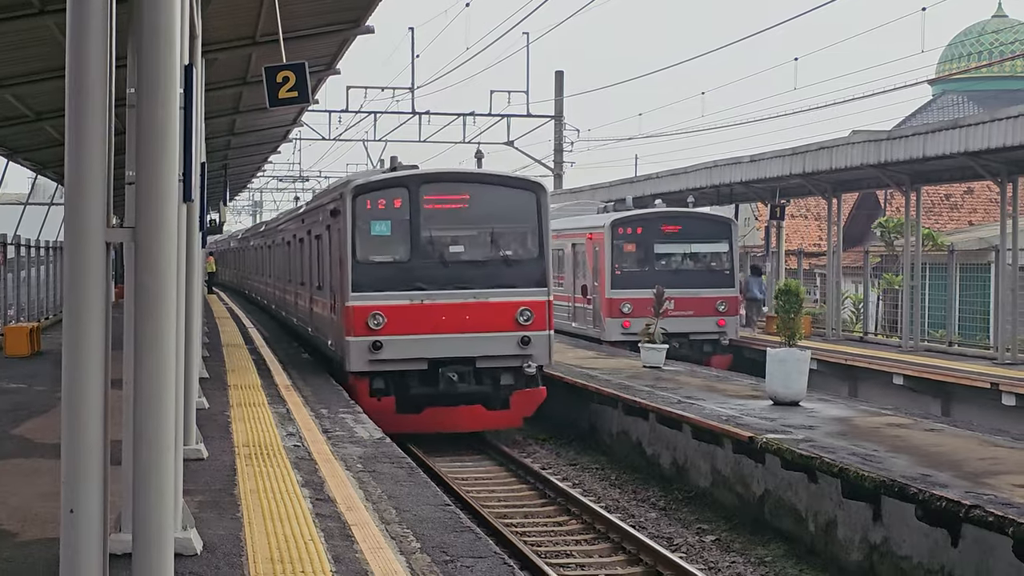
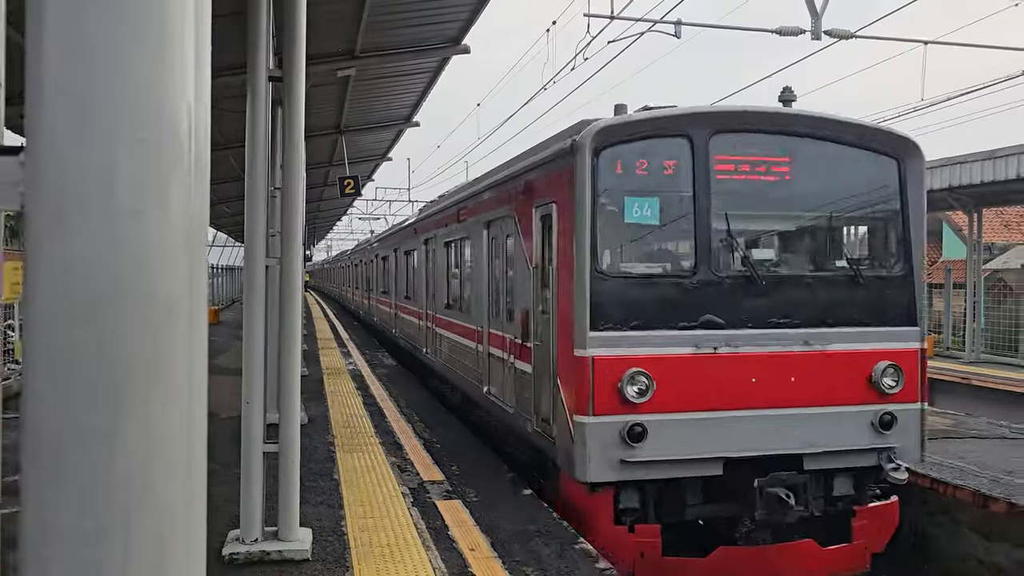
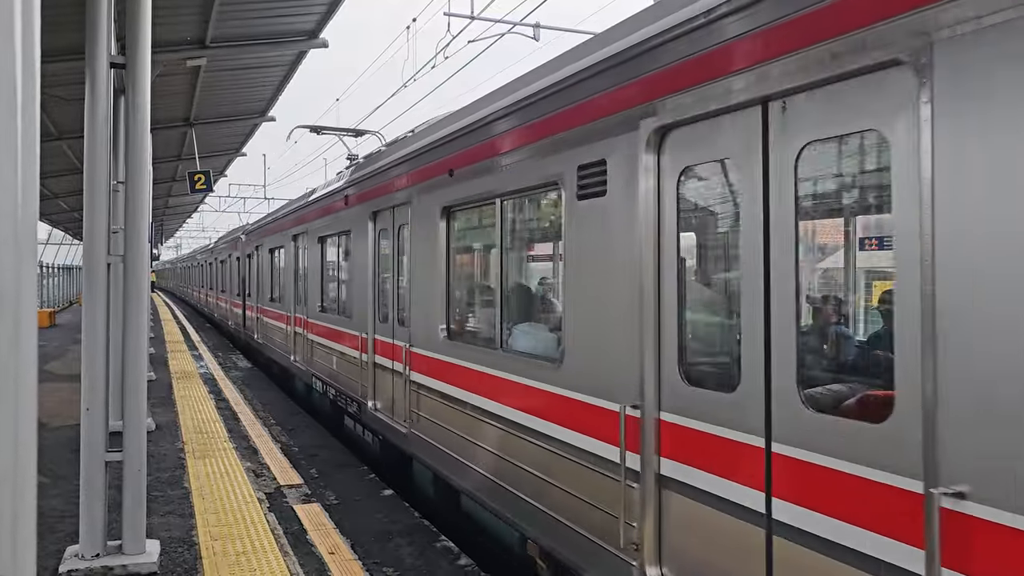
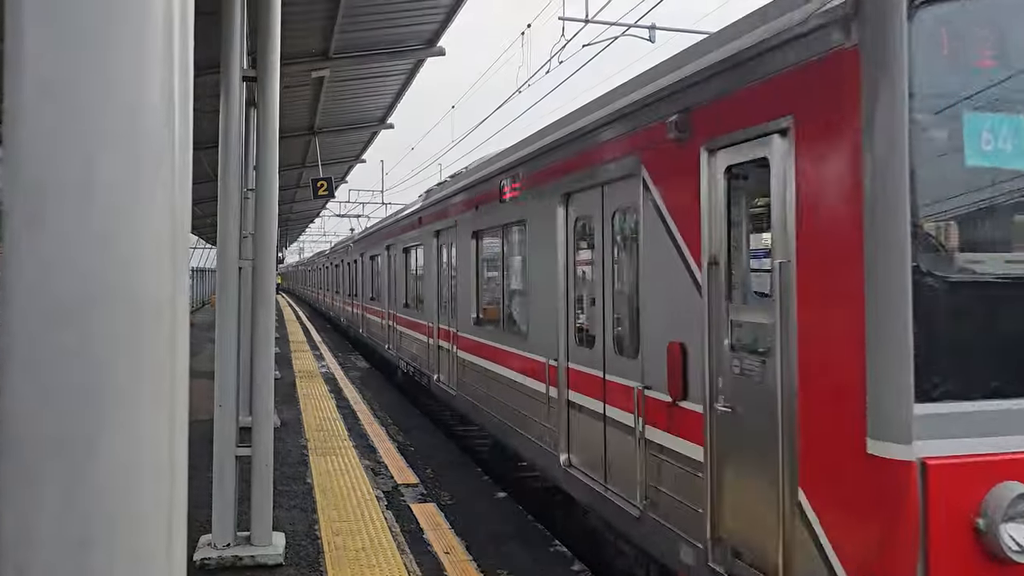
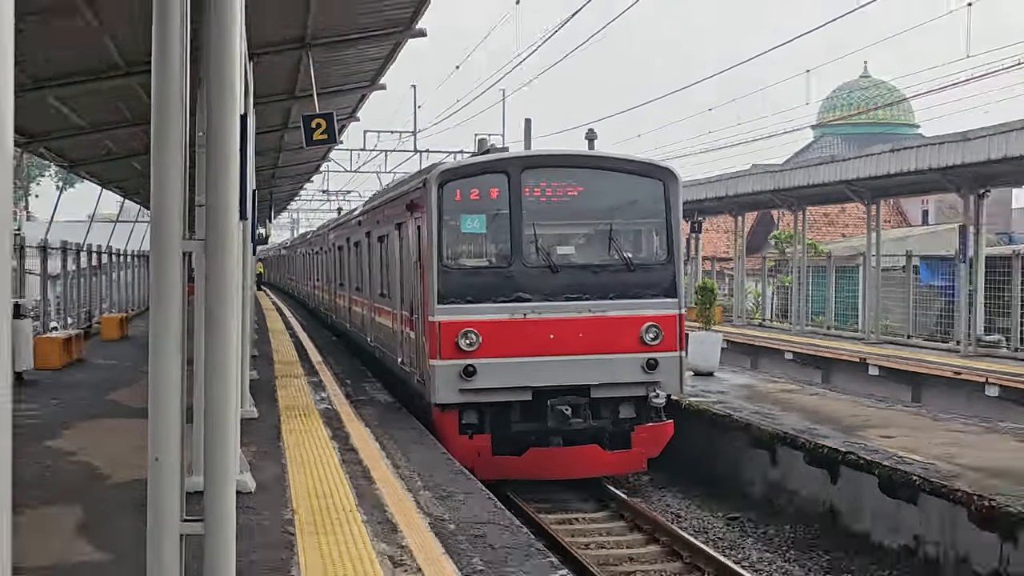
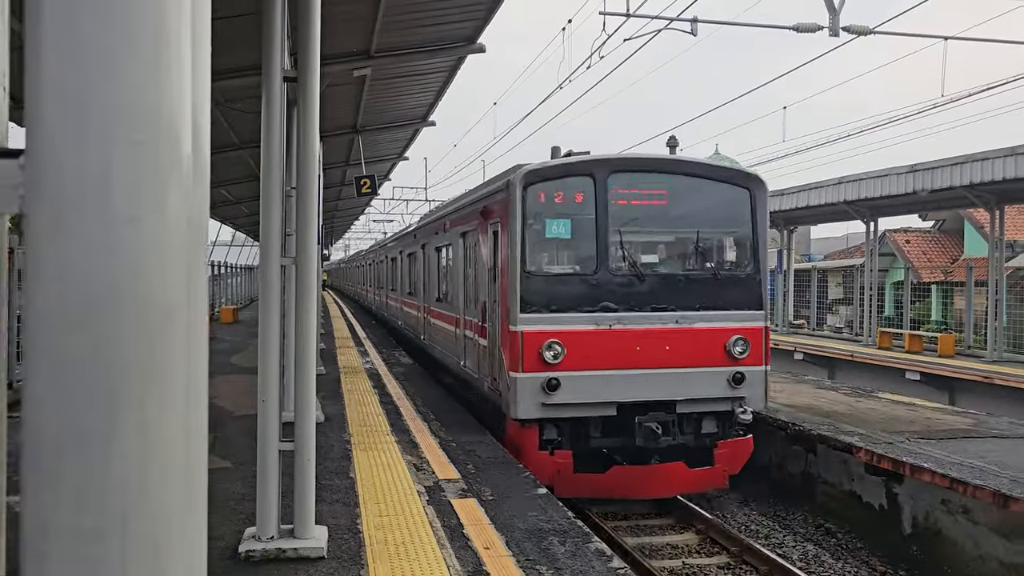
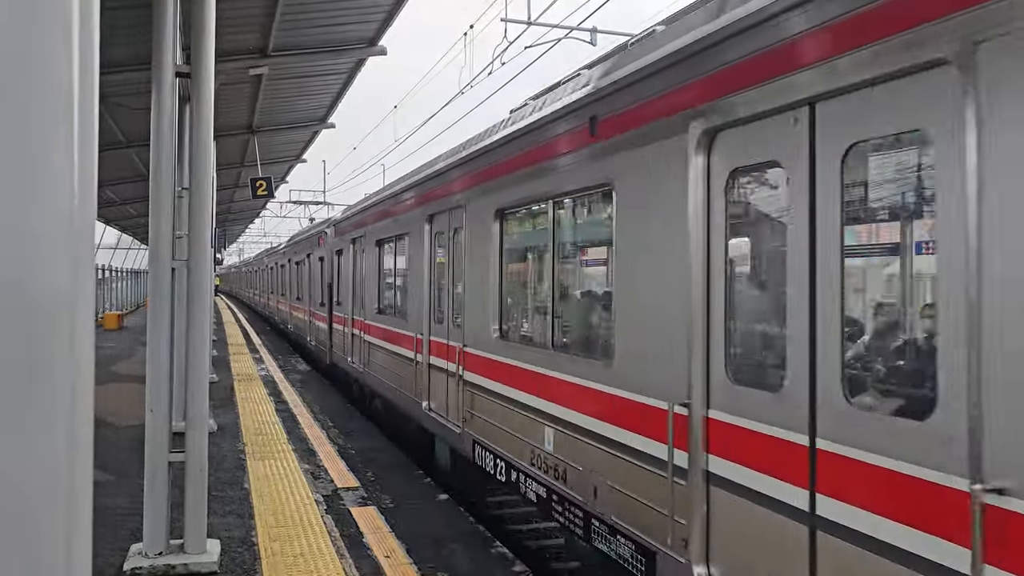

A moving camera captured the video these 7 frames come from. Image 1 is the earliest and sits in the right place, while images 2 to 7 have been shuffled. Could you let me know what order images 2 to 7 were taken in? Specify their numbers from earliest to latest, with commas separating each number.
5, 6, 2, 4, 7, 3
